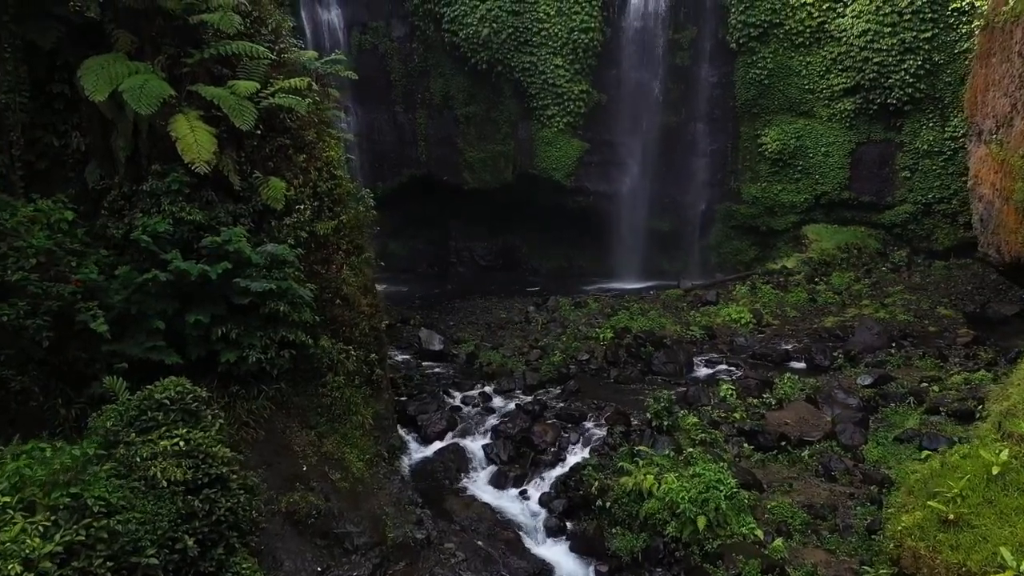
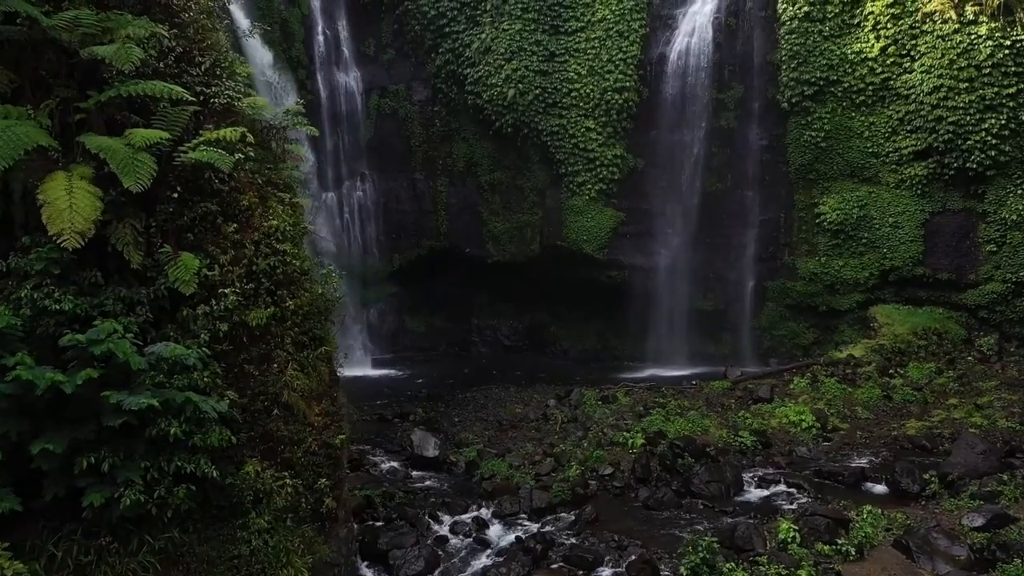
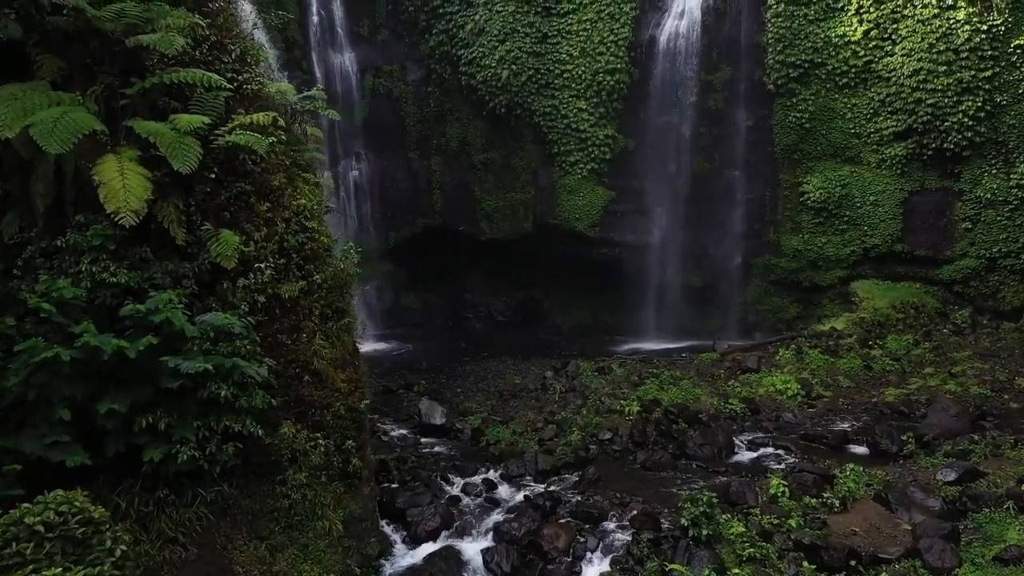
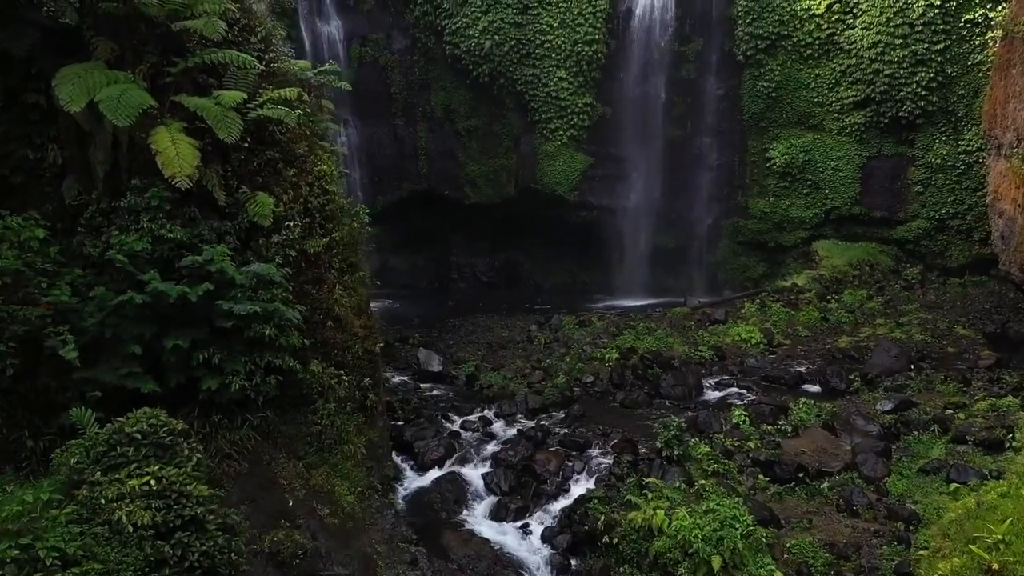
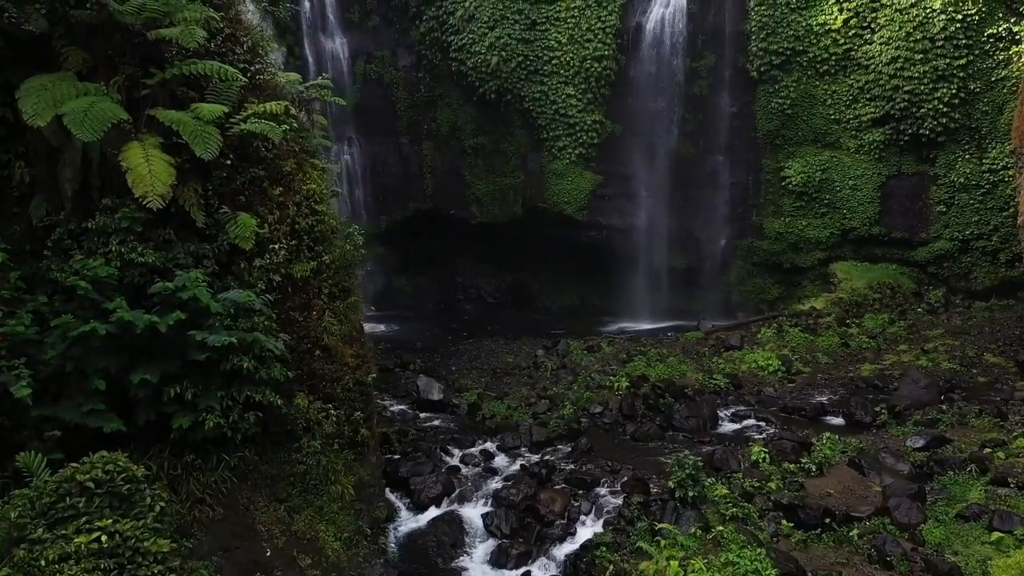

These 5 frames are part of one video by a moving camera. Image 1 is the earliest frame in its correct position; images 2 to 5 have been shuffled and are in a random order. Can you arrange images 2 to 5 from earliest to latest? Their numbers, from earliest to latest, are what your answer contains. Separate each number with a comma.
4, 5, 3, 2
